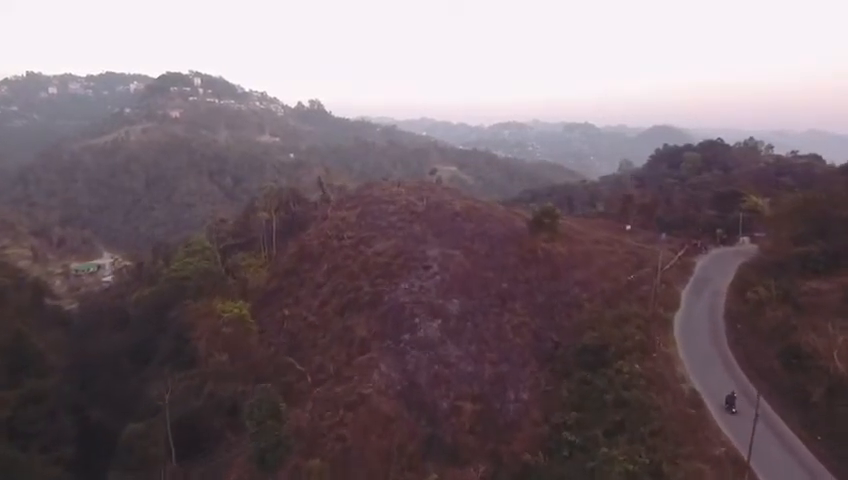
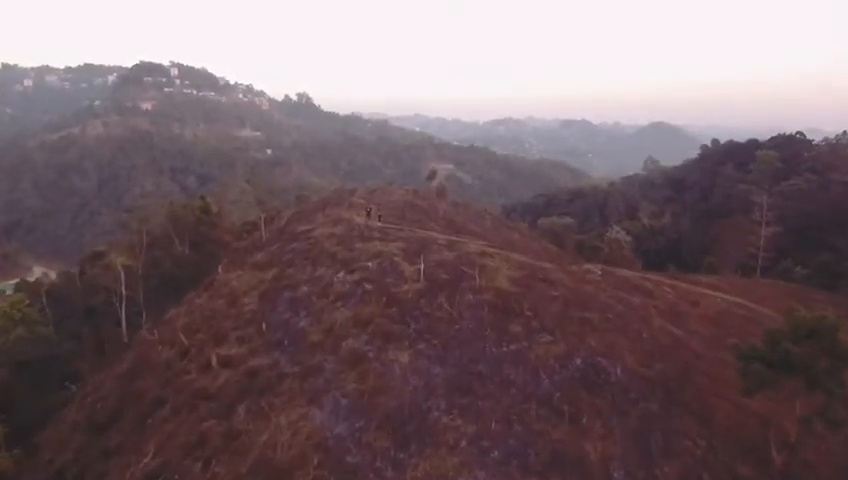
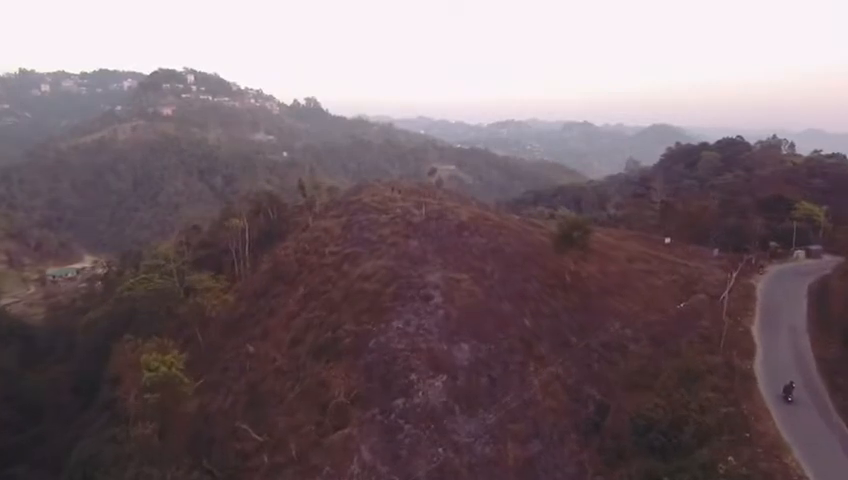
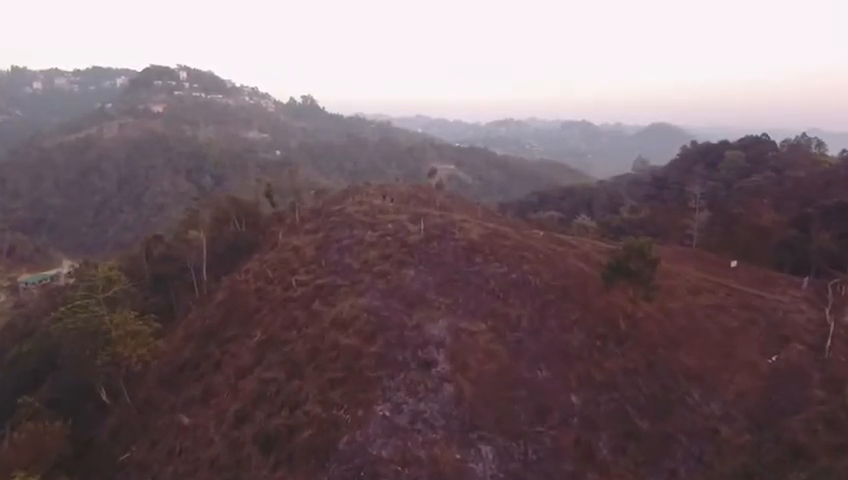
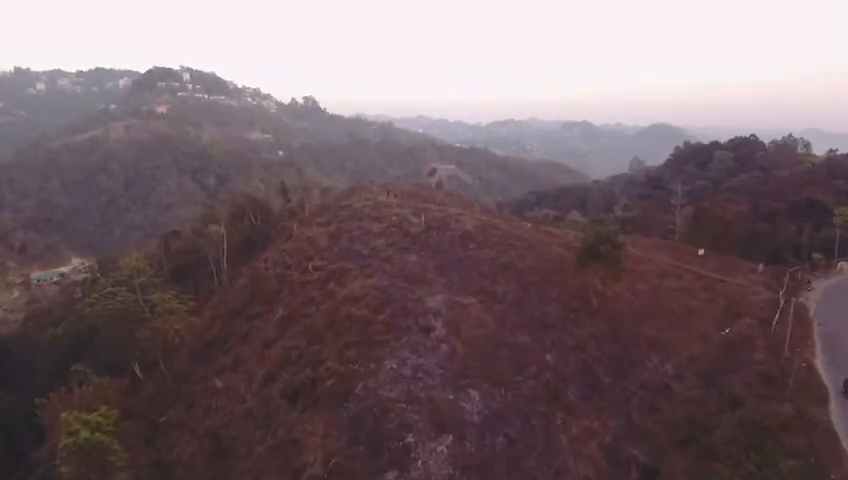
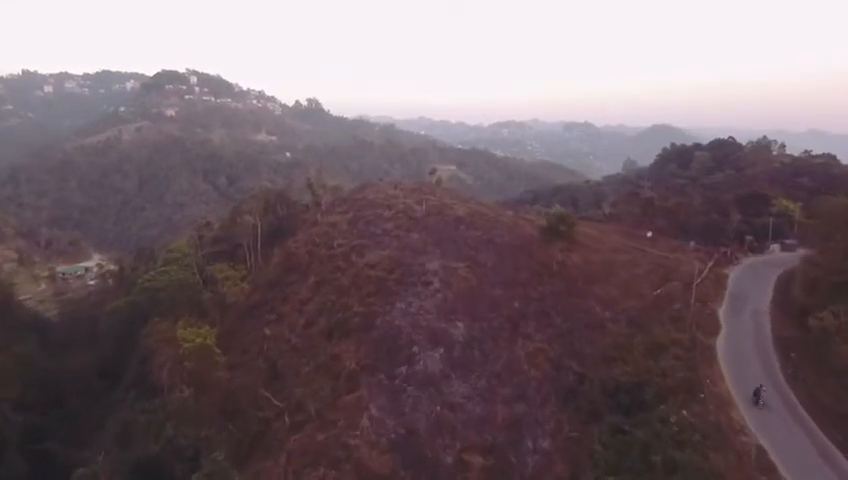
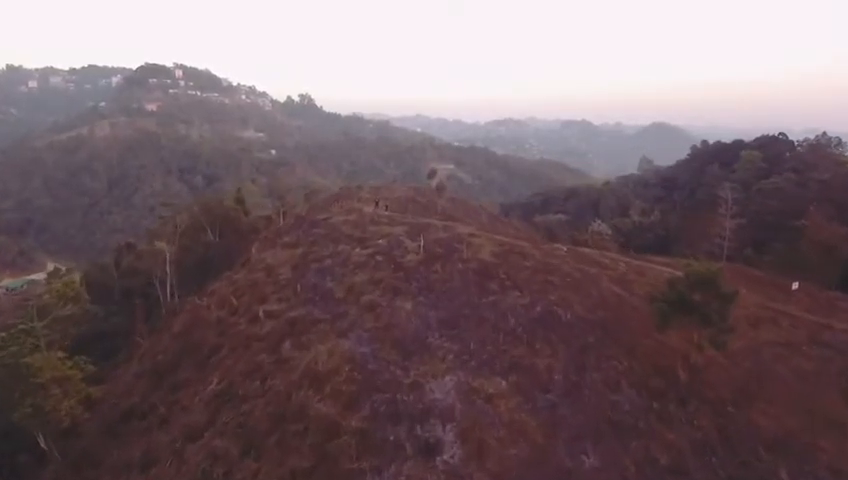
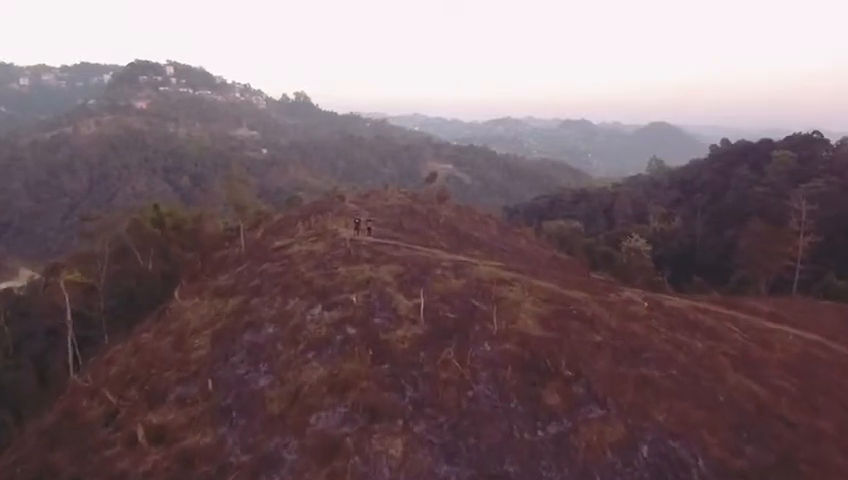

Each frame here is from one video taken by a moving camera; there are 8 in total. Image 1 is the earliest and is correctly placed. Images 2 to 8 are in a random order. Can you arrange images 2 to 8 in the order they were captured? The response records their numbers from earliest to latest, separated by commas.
6, 3, 5, 4, 7, 2, 8
